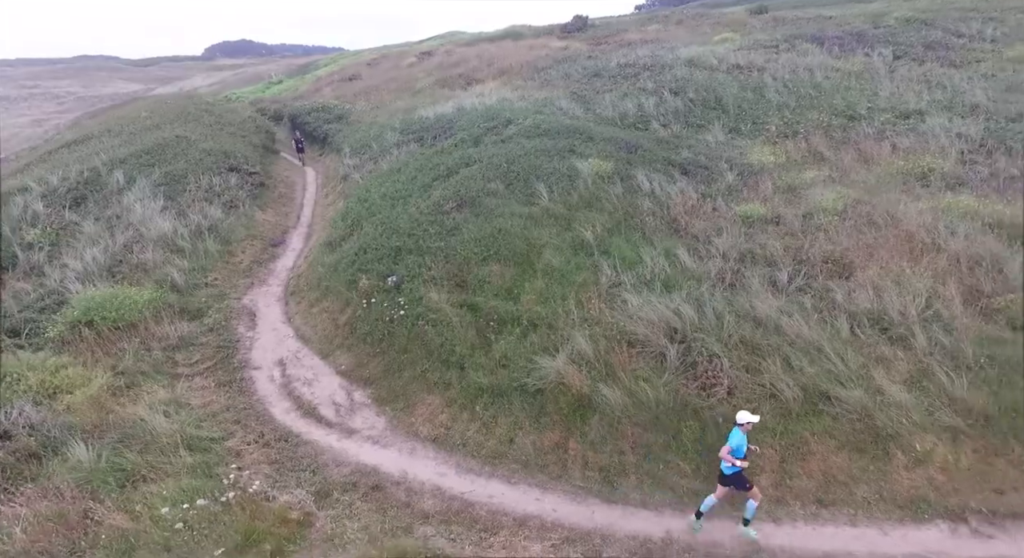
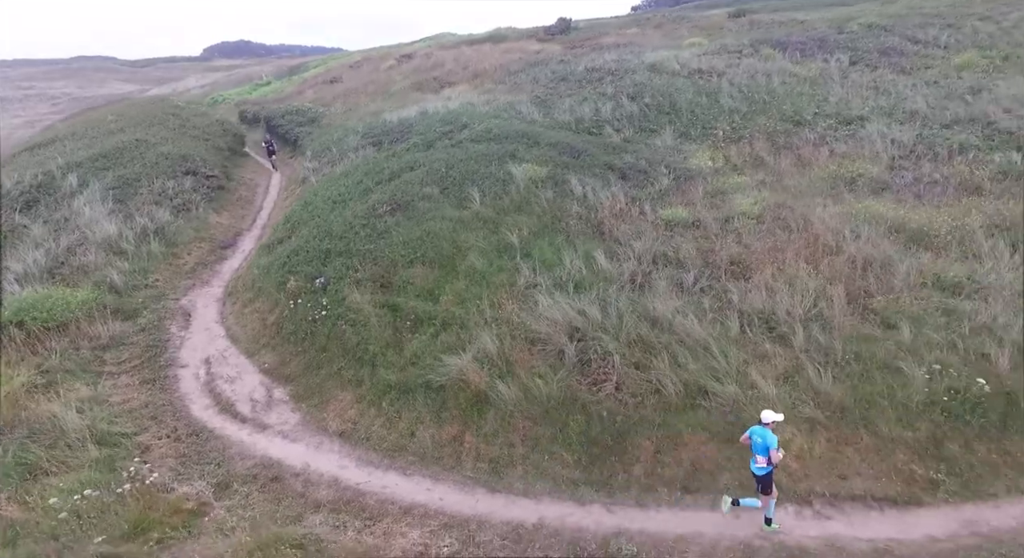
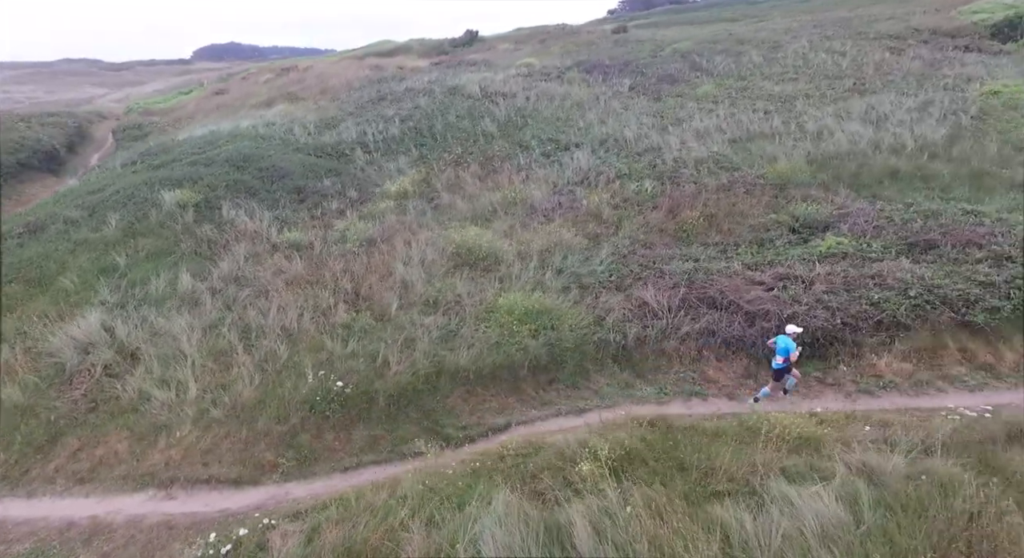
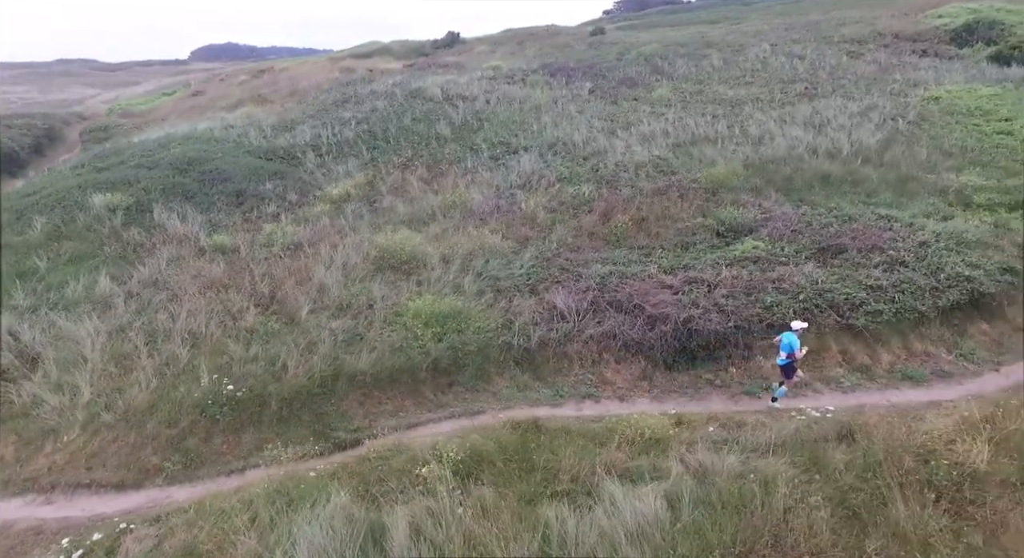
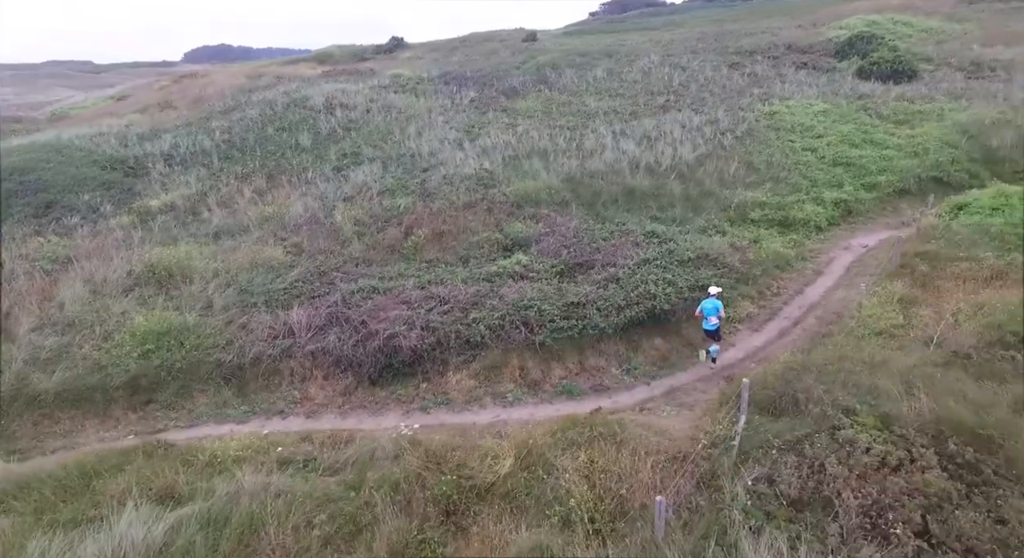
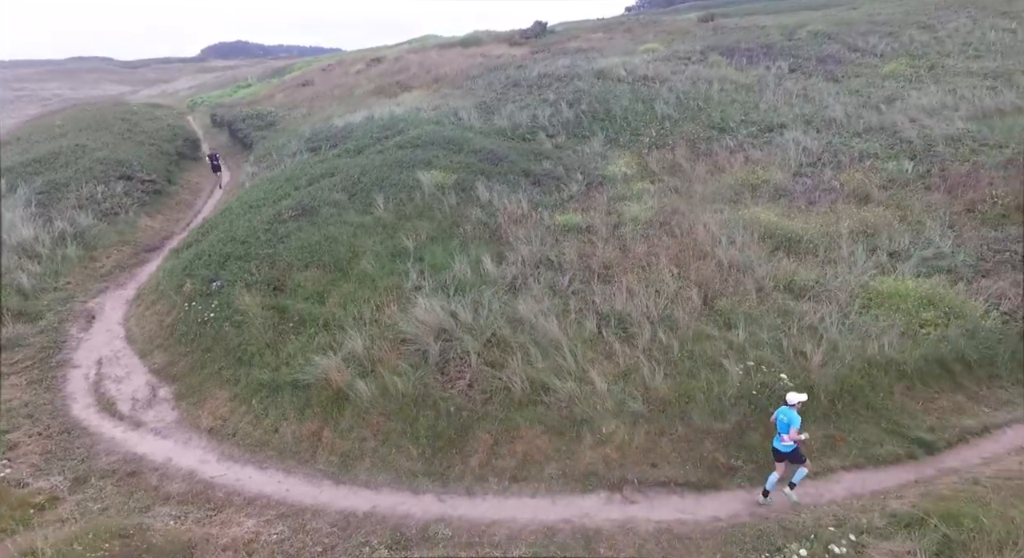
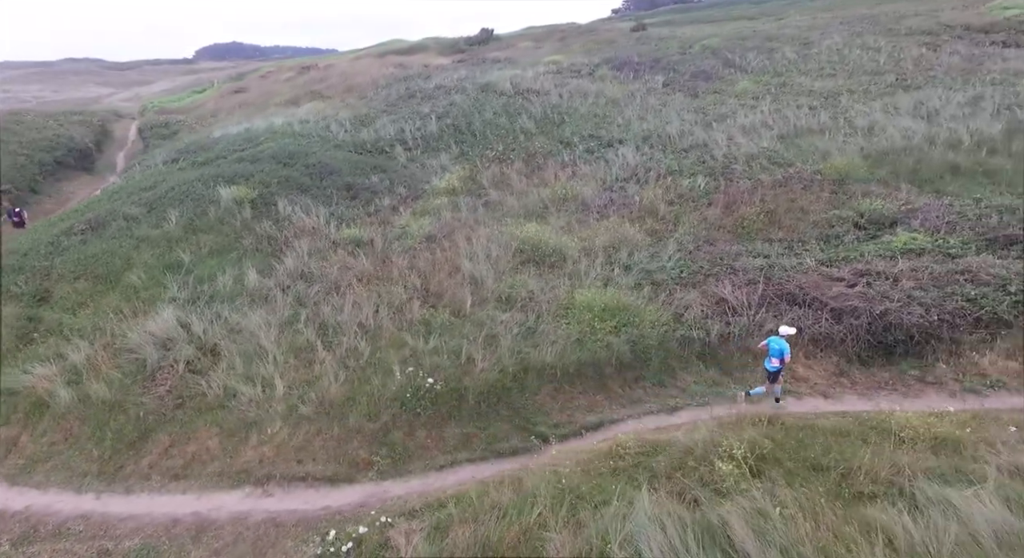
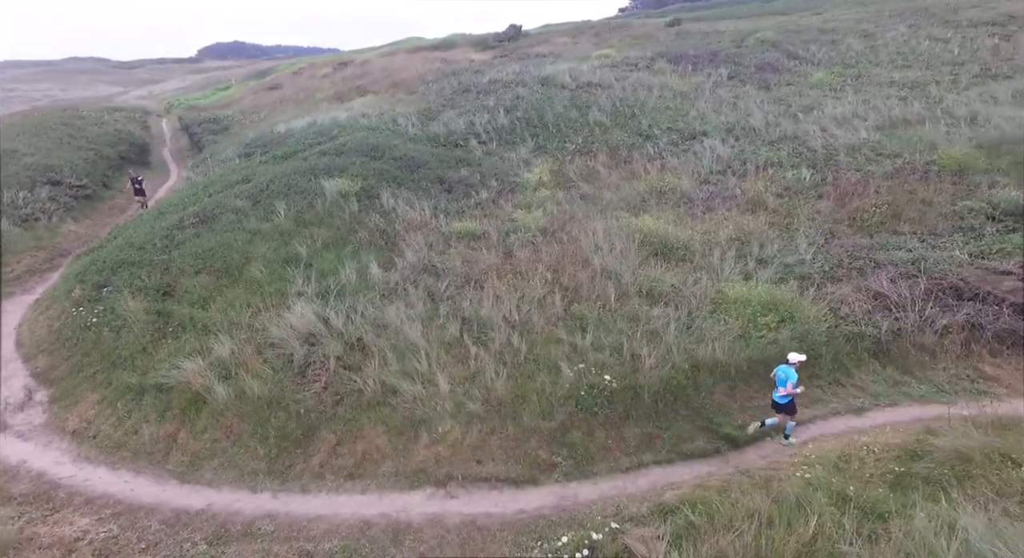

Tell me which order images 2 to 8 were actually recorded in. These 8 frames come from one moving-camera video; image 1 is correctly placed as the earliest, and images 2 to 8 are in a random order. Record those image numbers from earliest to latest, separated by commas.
2, 6, 8, 7, 3, 4, 5
